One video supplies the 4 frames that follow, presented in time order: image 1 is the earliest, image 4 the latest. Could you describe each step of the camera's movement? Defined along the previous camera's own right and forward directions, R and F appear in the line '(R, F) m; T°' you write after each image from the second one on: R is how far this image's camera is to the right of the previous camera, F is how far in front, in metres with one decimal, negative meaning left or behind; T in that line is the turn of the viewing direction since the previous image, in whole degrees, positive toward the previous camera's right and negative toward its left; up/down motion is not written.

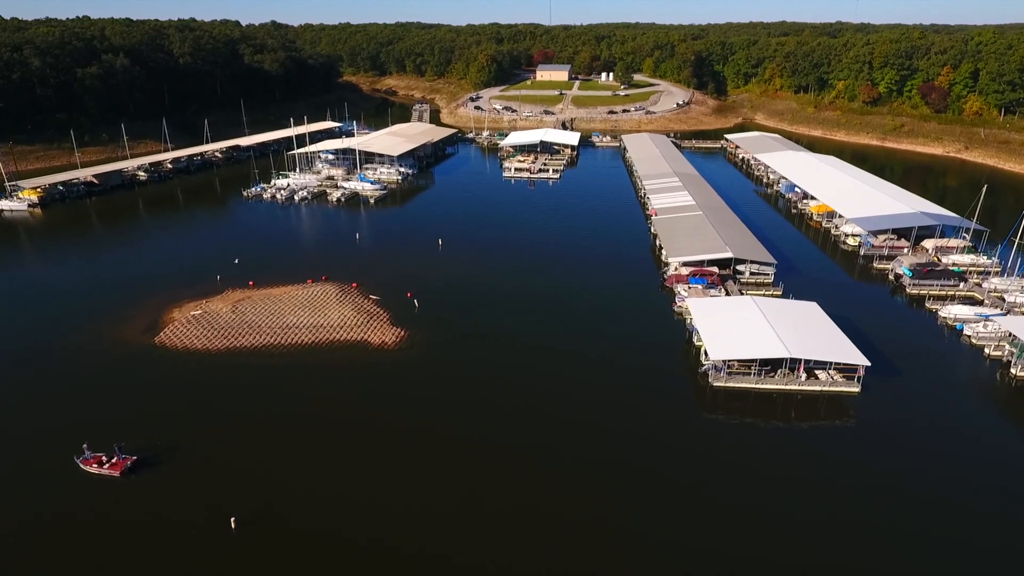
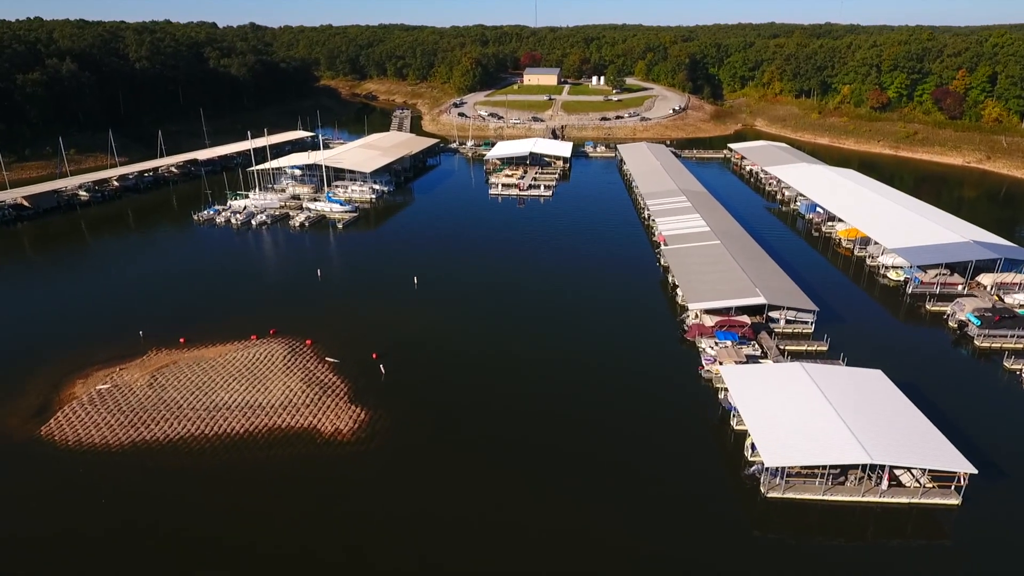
(0.0, +6.0) m; +1°
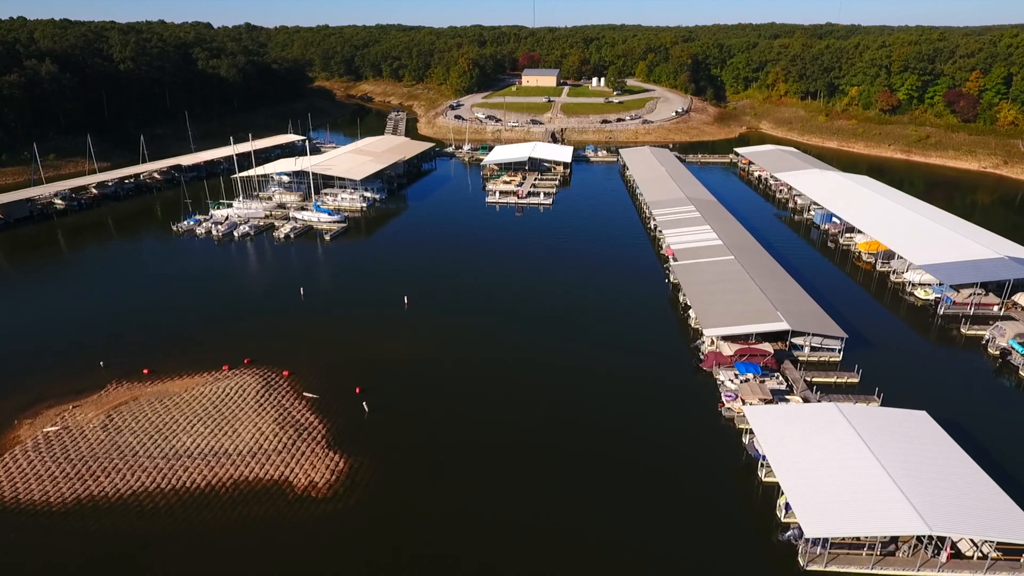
(0.0, +2.6) m; 0°
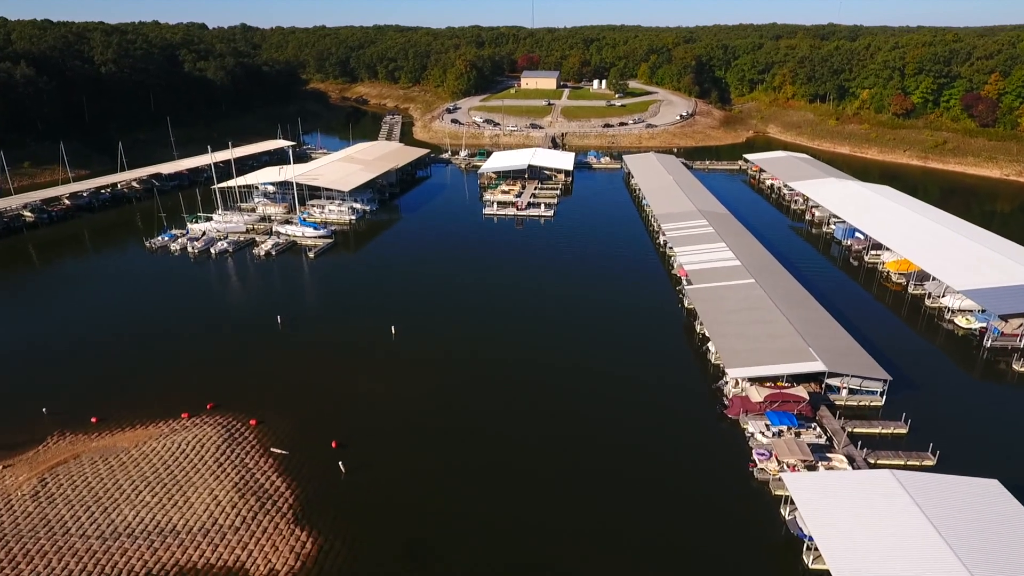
(0.0, +3.1) m; 0°
